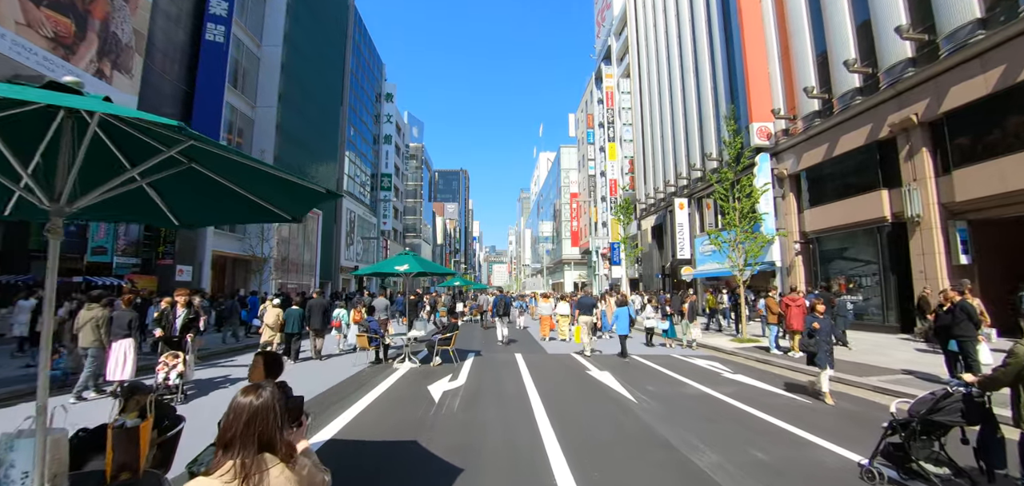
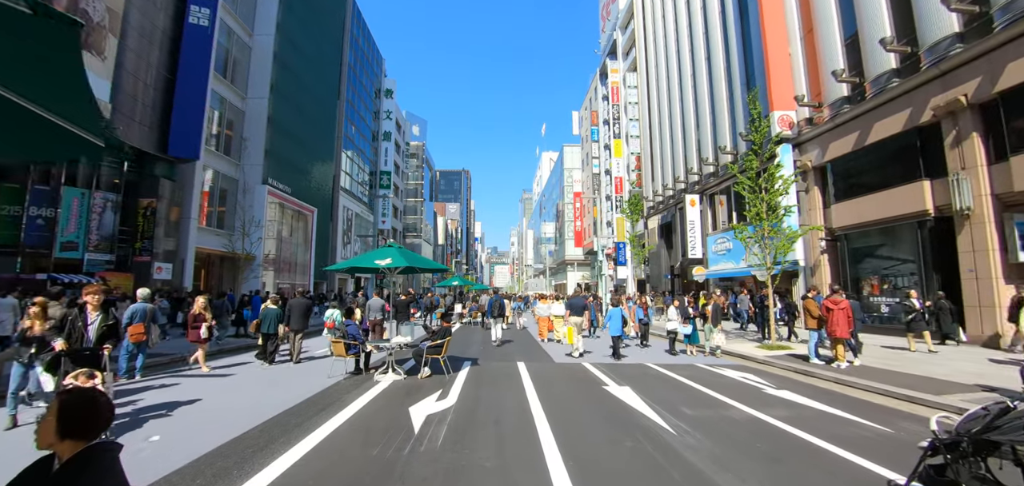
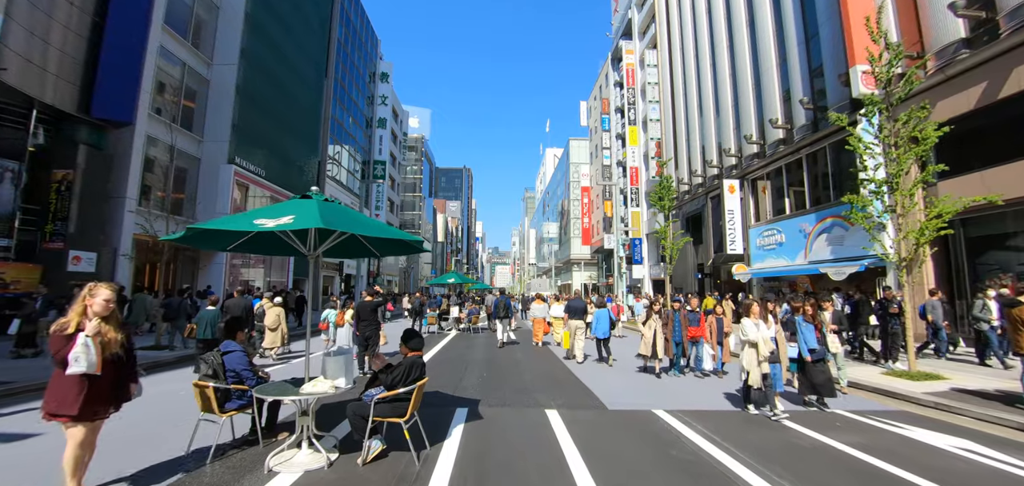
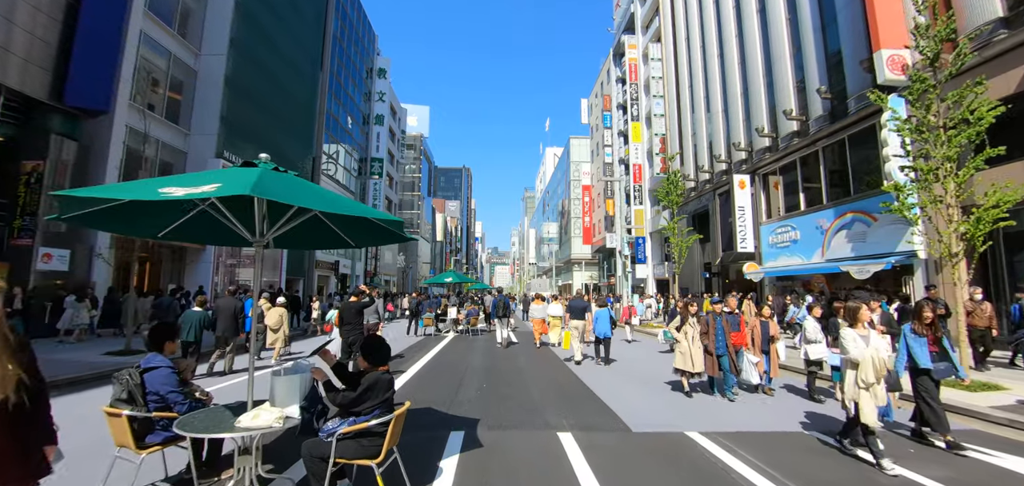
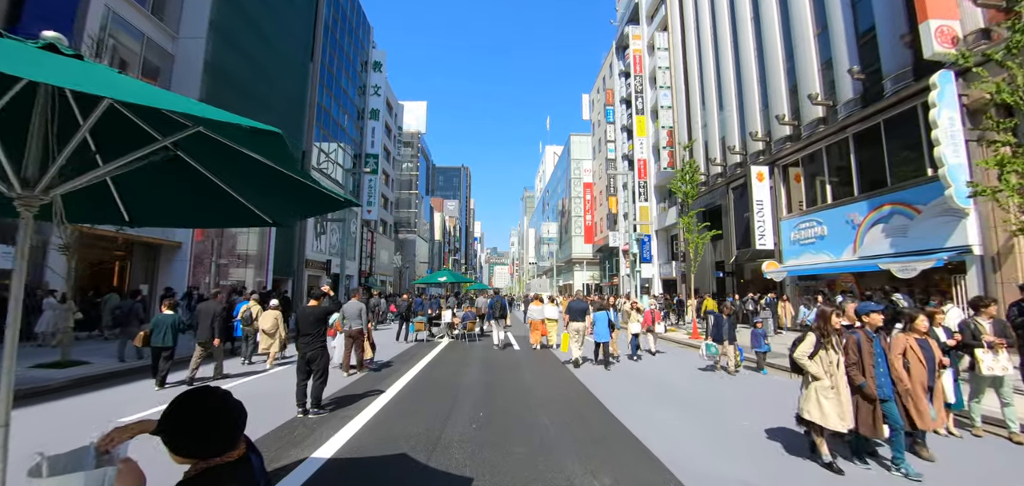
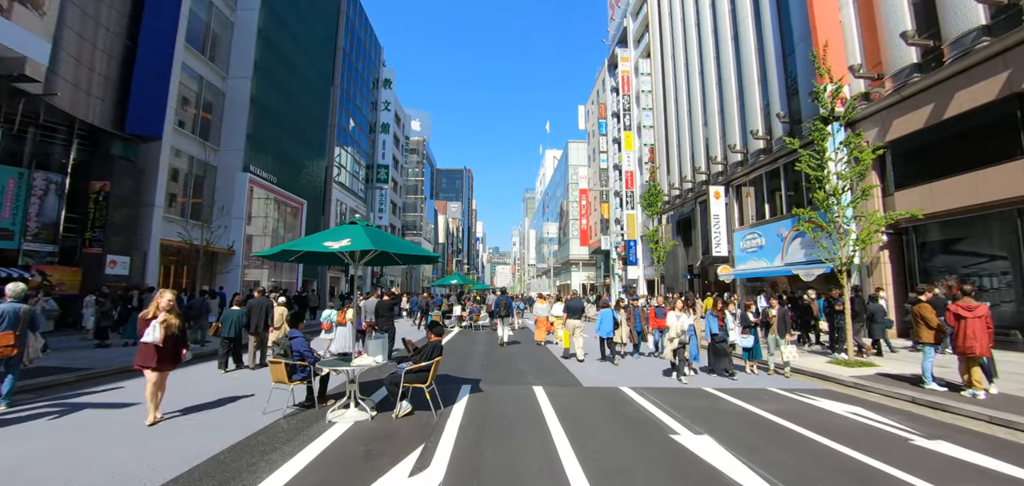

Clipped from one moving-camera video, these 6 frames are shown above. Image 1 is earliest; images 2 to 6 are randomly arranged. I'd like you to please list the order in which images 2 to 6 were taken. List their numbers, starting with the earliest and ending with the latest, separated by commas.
2, 6, 3, 4, 5
